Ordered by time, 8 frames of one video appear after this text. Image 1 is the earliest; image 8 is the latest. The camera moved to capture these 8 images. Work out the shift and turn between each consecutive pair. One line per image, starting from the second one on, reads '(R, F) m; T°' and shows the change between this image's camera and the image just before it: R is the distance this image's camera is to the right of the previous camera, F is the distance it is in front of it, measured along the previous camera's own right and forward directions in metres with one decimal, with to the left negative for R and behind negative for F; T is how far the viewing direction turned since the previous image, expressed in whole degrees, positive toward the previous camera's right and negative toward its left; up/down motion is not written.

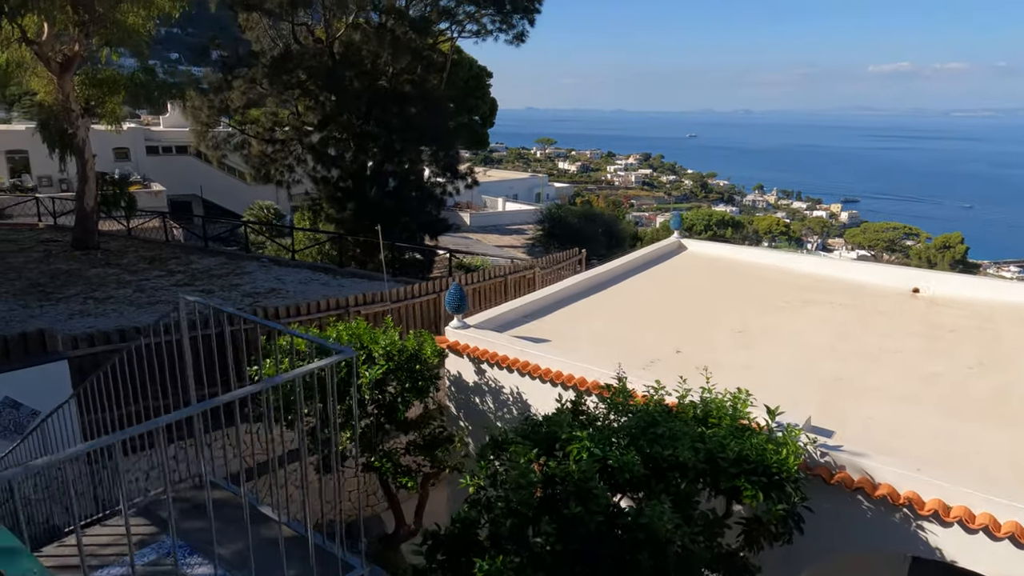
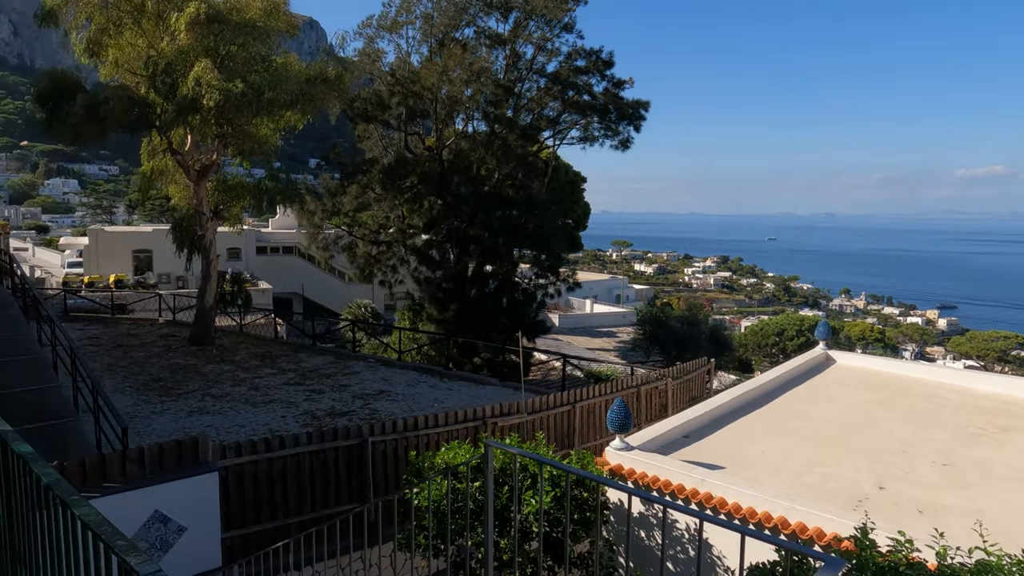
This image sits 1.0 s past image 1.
(-0.8, +0.4) m; -6°
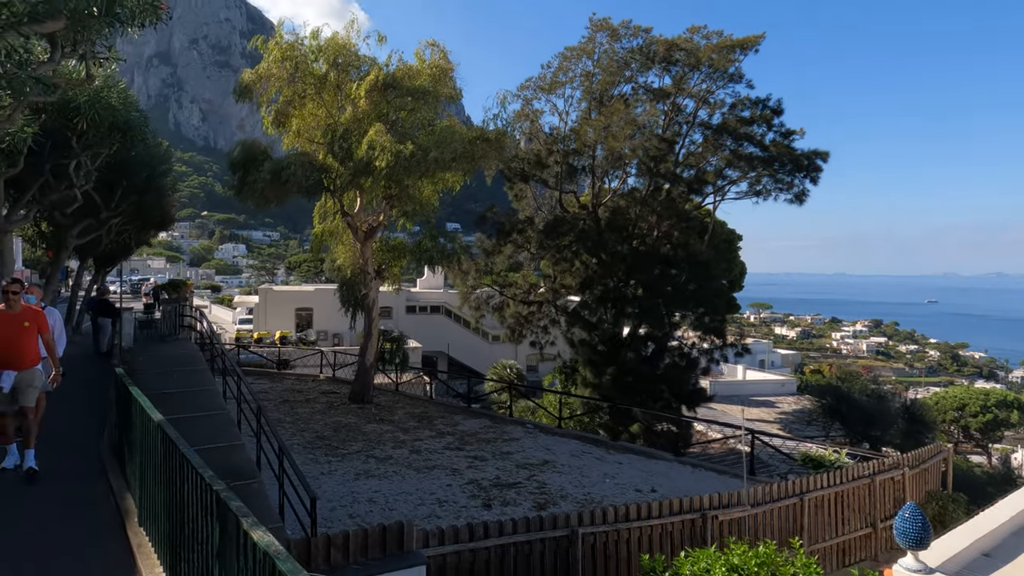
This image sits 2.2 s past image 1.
(-0.9, +0.7) m; -11°
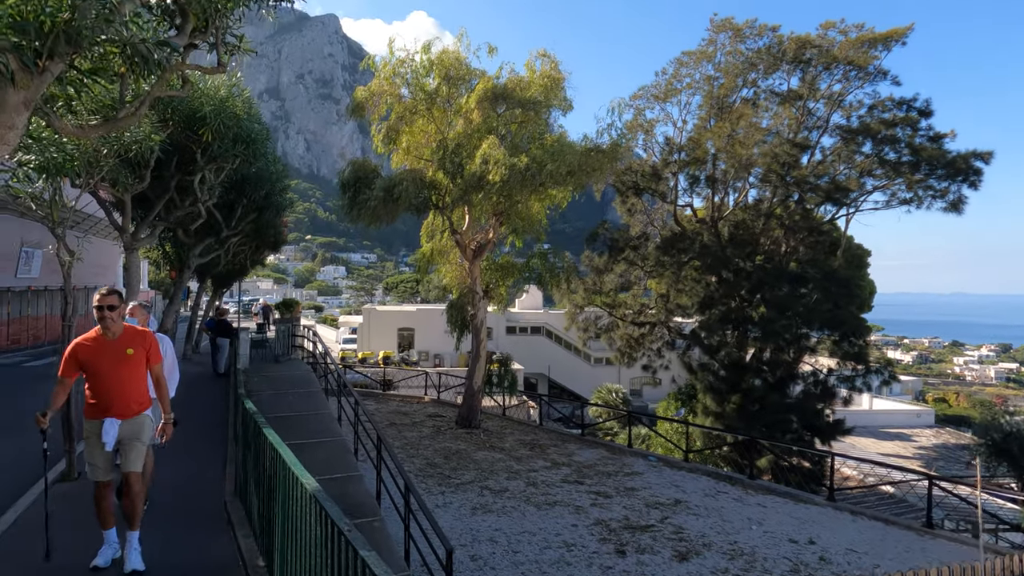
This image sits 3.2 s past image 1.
(-0.6, +0.9) m; -8°
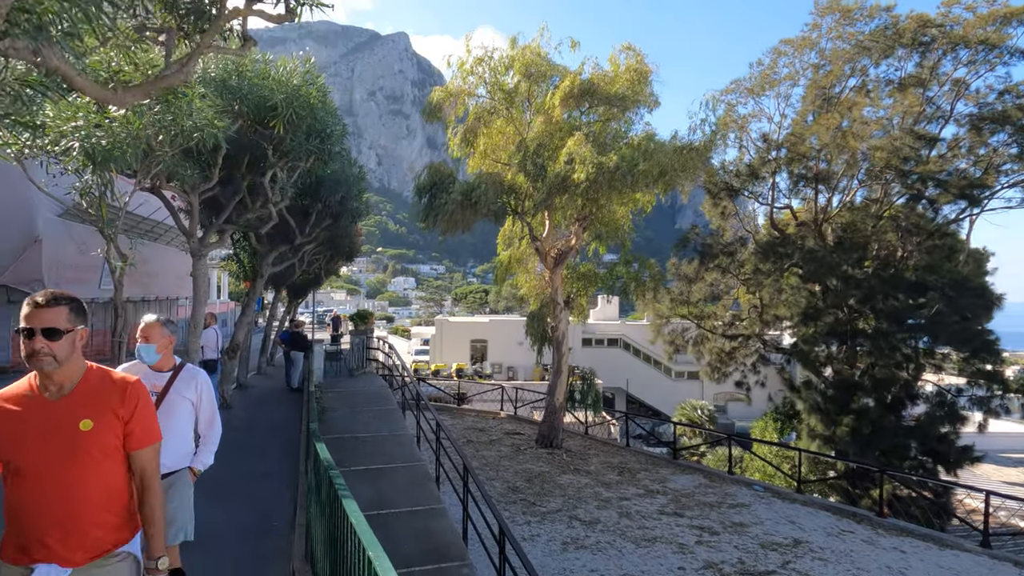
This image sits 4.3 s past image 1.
(-0.4, +1.0) m; -6°
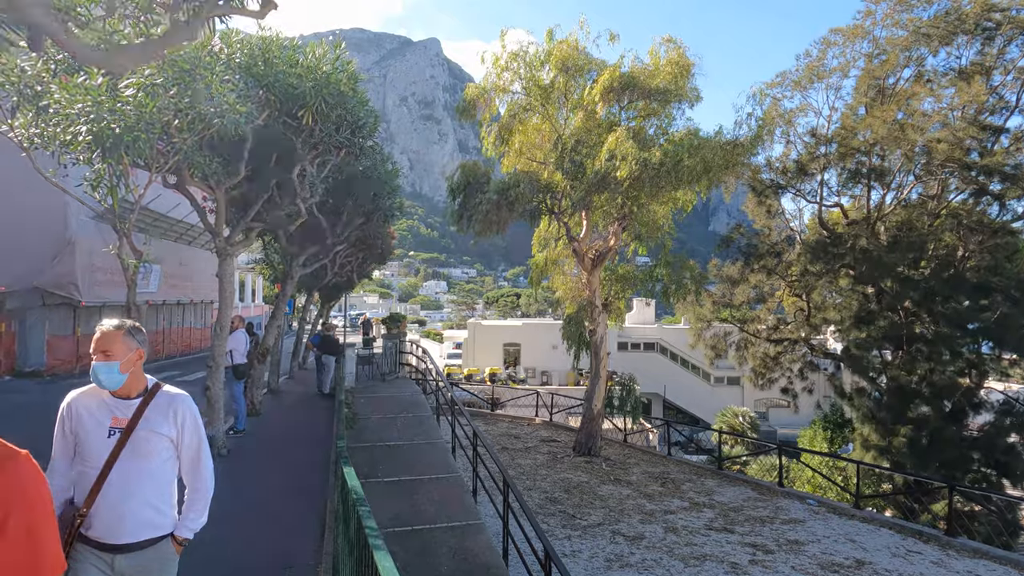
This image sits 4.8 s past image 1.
(-0.1, +0.5) m; -3°
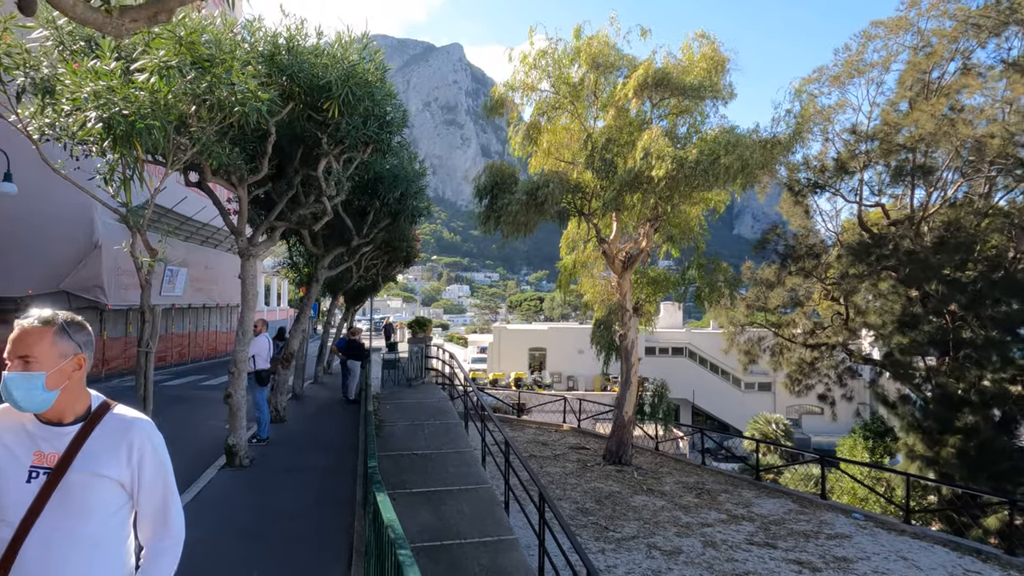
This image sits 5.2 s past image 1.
(-0.1, +0.4) m; -2°
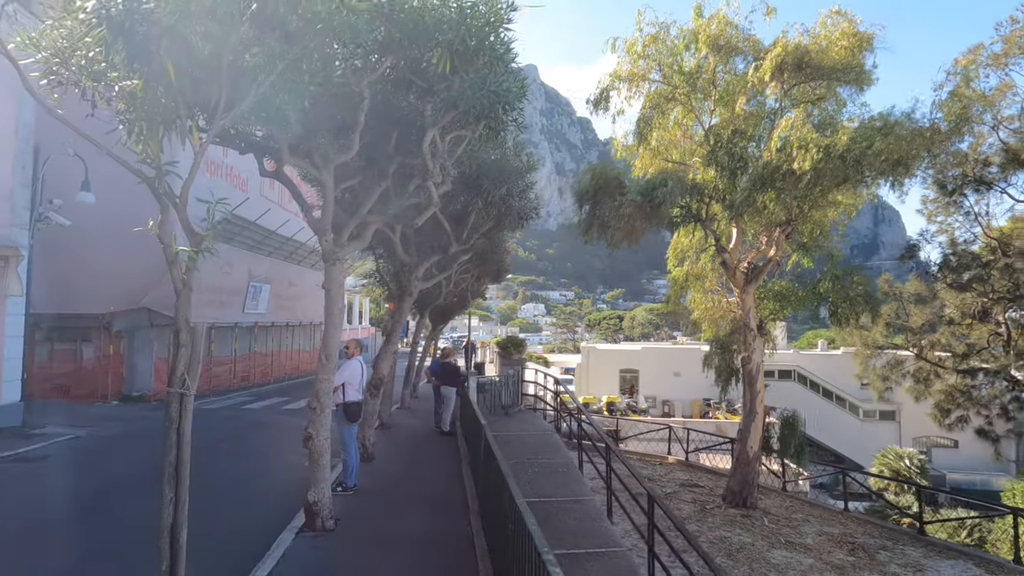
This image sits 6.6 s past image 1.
(-0.6, +1.4) m; -6°
